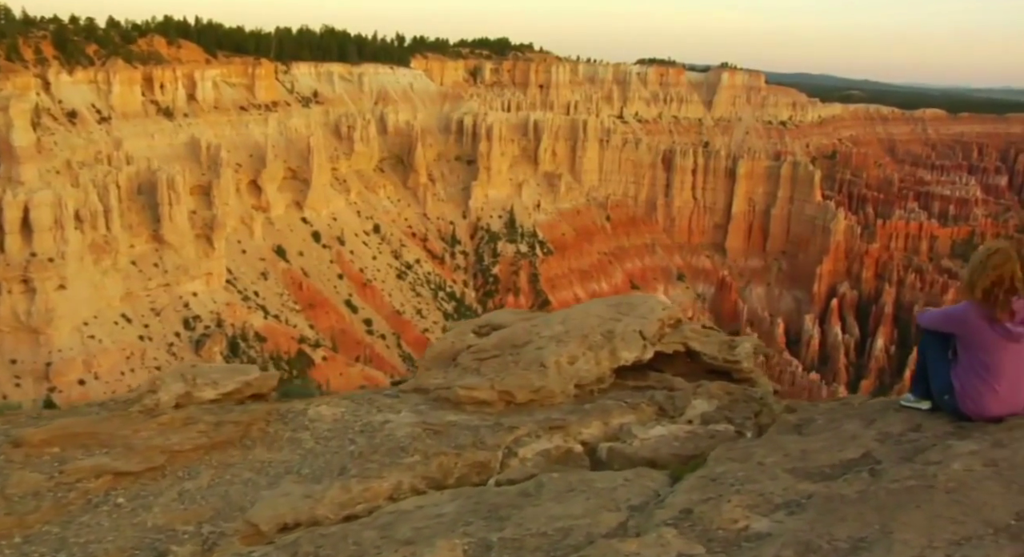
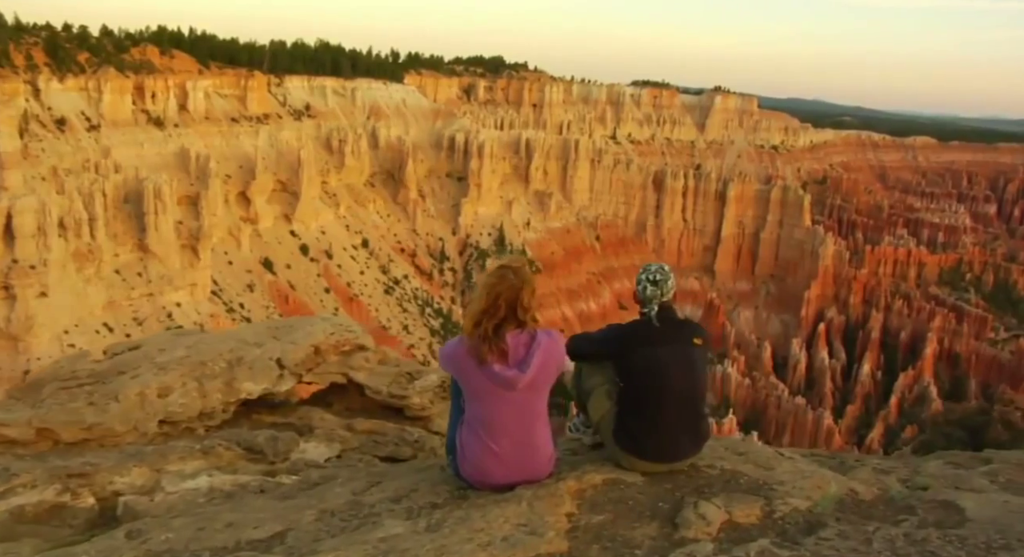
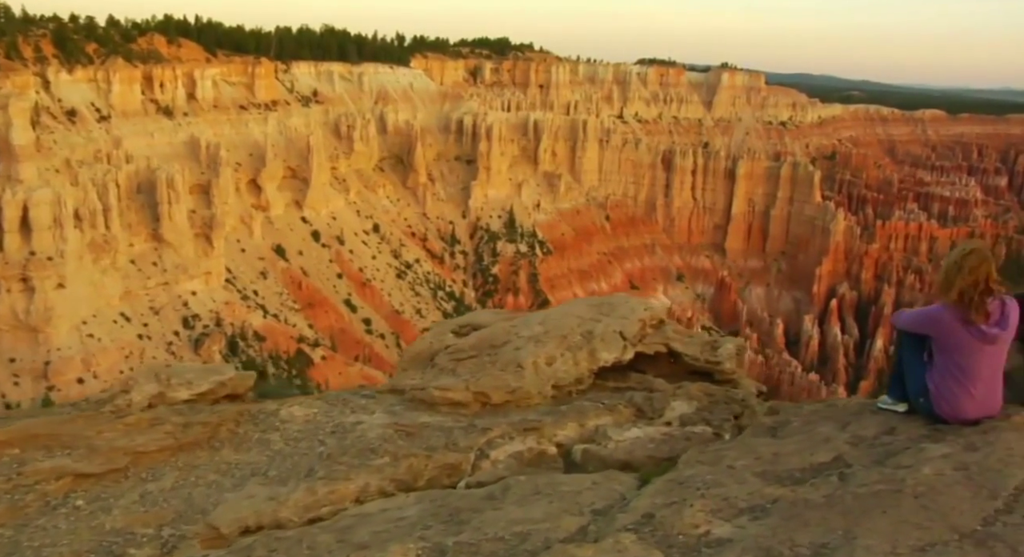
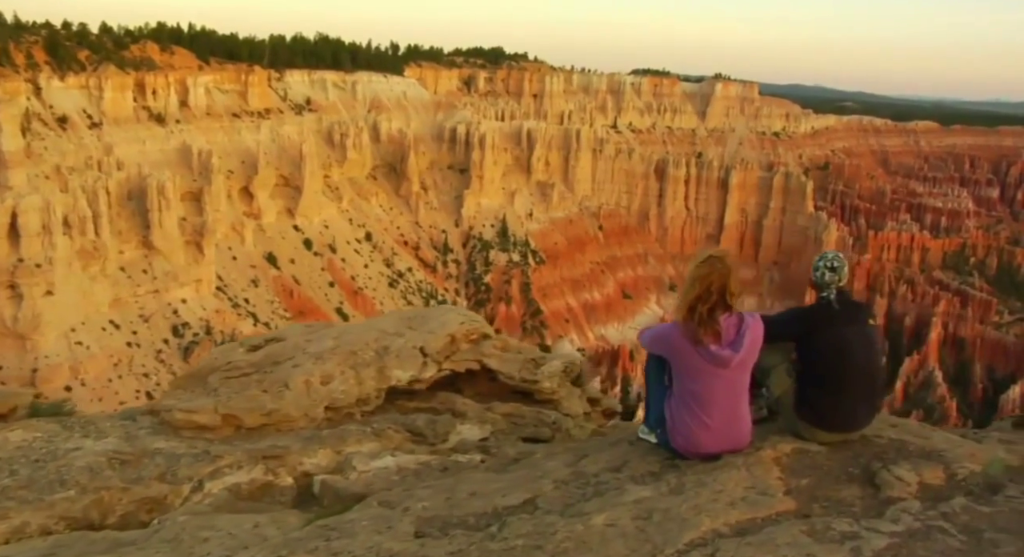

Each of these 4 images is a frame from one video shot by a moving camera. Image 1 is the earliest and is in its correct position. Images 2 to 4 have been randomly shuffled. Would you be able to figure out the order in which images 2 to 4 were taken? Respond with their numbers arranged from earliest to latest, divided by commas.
3, 4, 2
